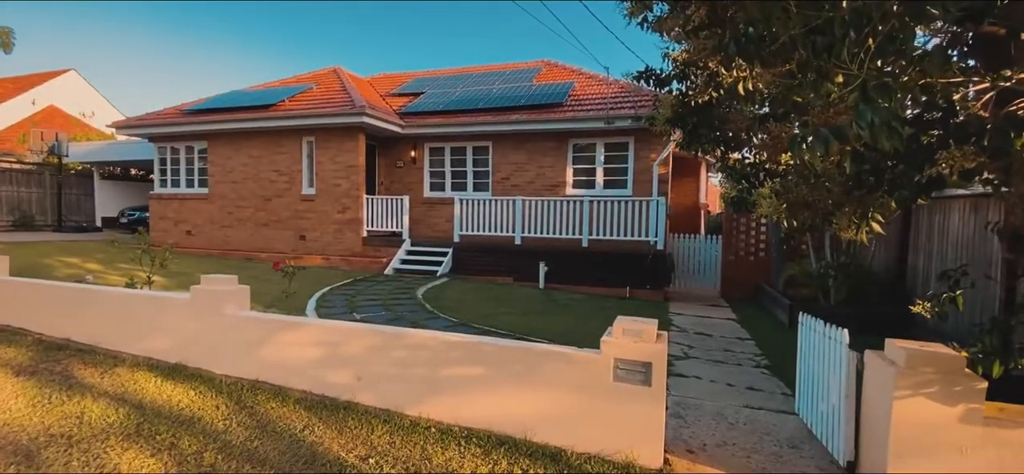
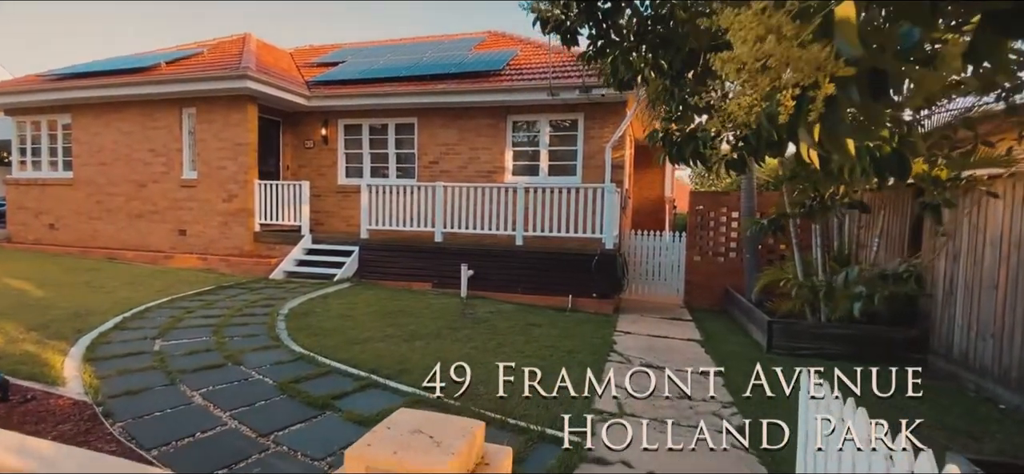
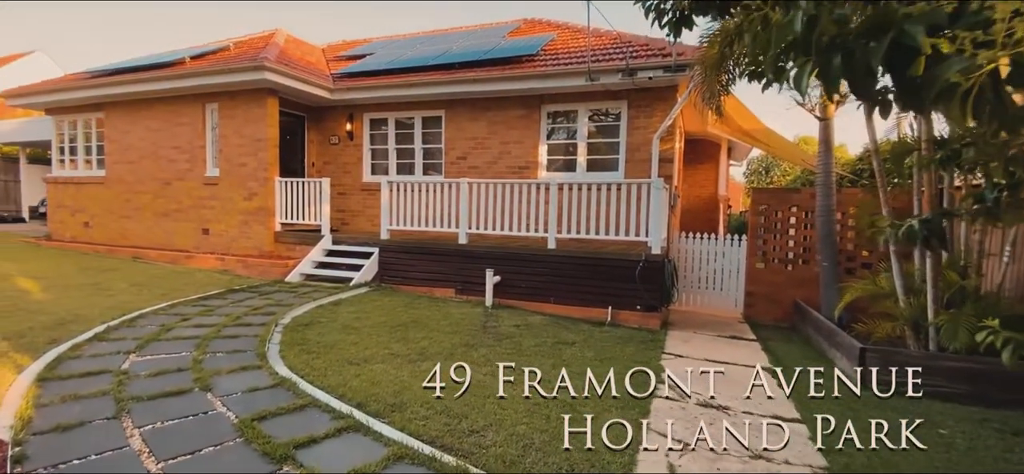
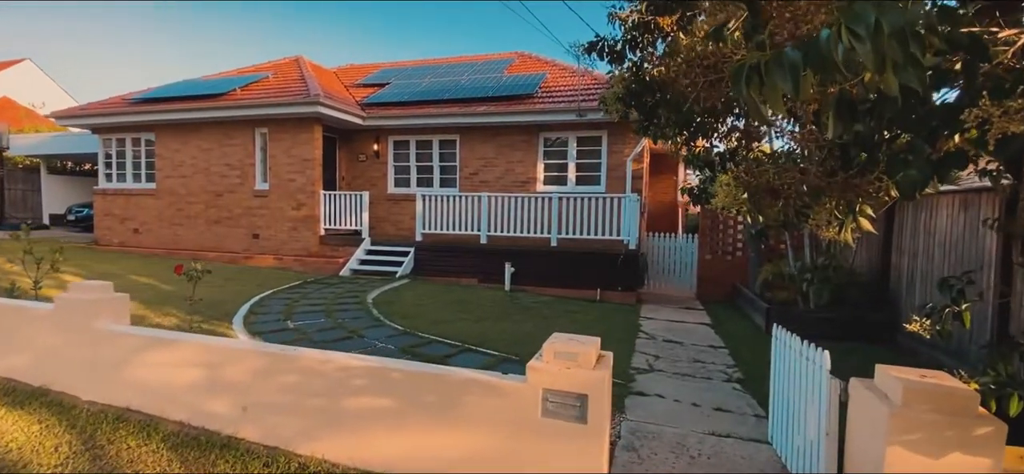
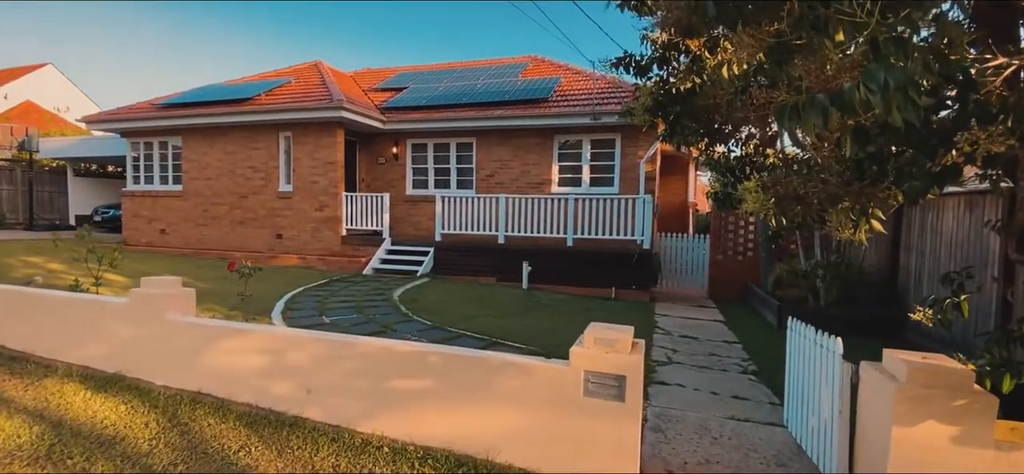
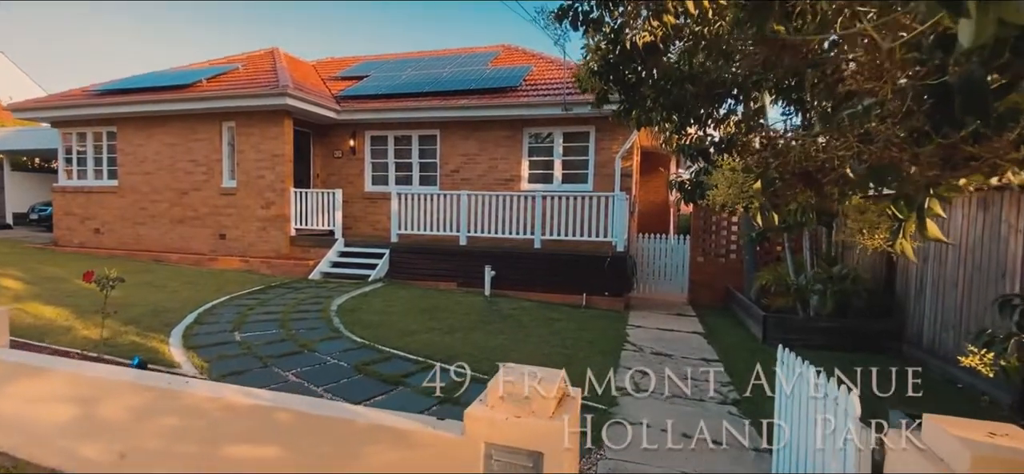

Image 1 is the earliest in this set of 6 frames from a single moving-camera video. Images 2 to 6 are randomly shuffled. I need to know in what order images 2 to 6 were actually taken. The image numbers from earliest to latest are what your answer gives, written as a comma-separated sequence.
5, 4, 6, 2, 3
